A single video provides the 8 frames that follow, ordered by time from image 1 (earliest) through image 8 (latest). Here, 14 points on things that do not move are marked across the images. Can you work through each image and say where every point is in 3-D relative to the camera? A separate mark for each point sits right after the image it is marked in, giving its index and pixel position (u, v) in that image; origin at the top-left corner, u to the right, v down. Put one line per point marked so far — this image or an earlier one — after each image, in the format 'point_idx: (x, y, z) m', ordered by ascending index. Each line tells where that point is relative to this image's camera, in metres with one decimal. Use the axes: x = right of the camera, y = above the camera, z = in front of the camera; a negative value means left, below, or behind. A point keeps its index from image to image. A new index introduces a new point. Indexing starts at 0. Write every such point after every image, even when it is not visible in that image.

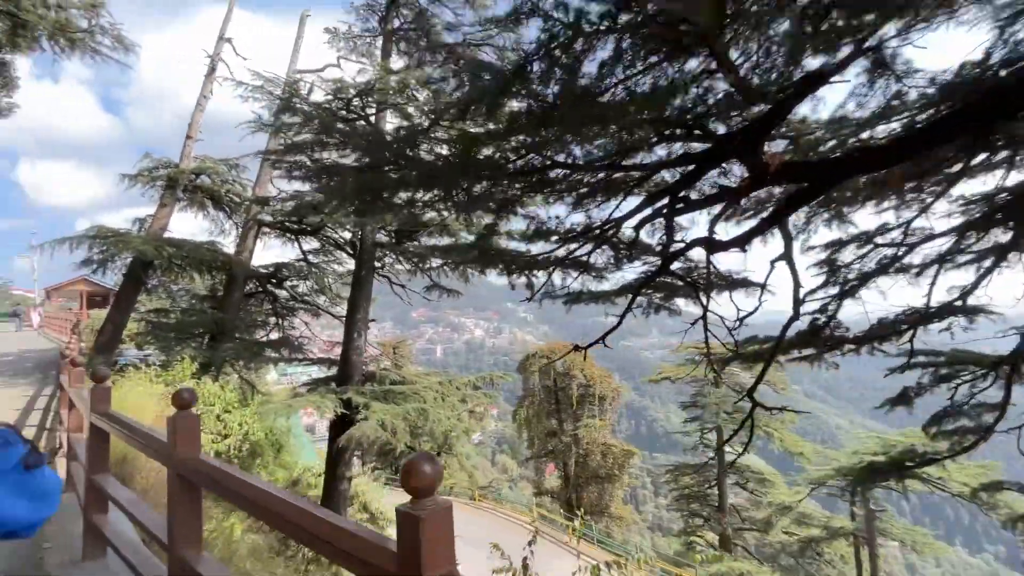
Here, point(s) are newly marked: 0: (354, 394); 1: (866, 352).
0: (-2.7, -1.8, +7.8) m
1: (+3.4, -0.6, +4.4) m
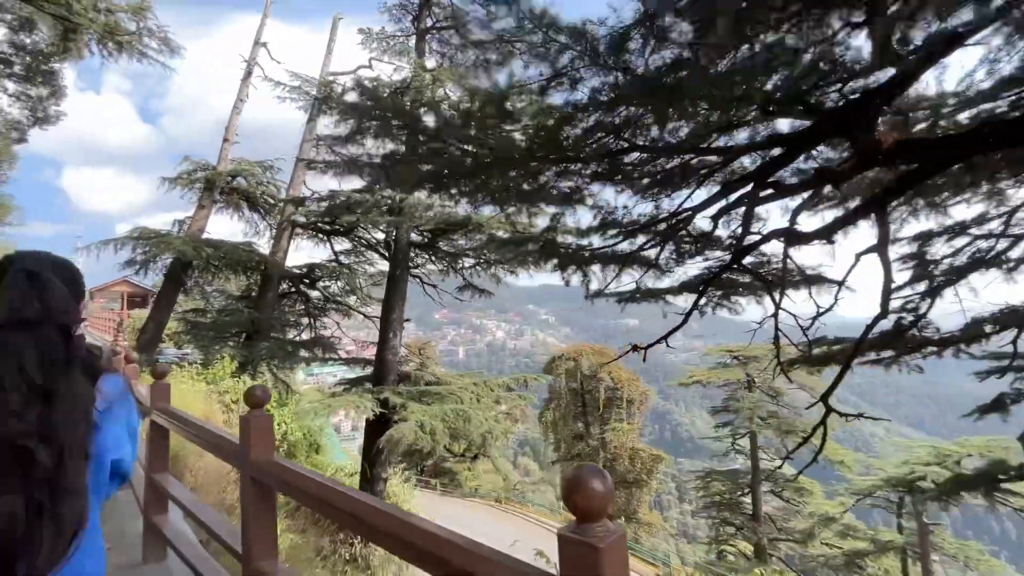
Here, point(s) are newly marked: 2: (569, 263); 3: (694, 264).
0: (-2.0, -1.8, +7.7) m
1: (+3.9, -0.6, +4.1) m
2: (+0.5, +0.2, +3.8) m
3: (+1.5, +0.2, +3.8) m
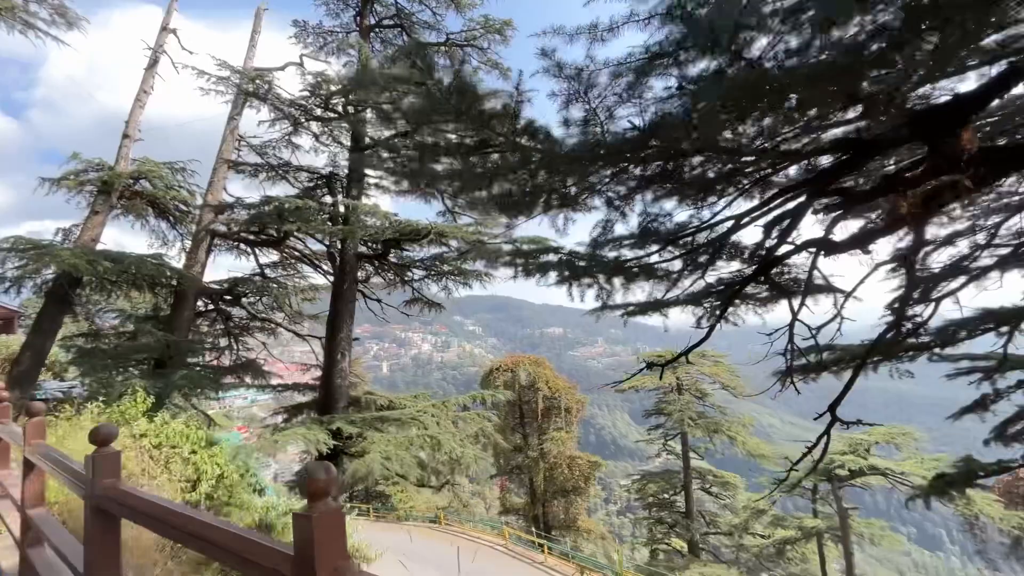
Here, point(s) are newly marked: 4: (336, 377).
0: (-2.5, -2.1, +6.9) m
1: (+3.9, -0.7, +4.3) m
2: (+0.5, +0.1, +3.4) m
3: (+1.5, +0.1, +3.6) m
4: (-3.0, -1.5, +7.8) m
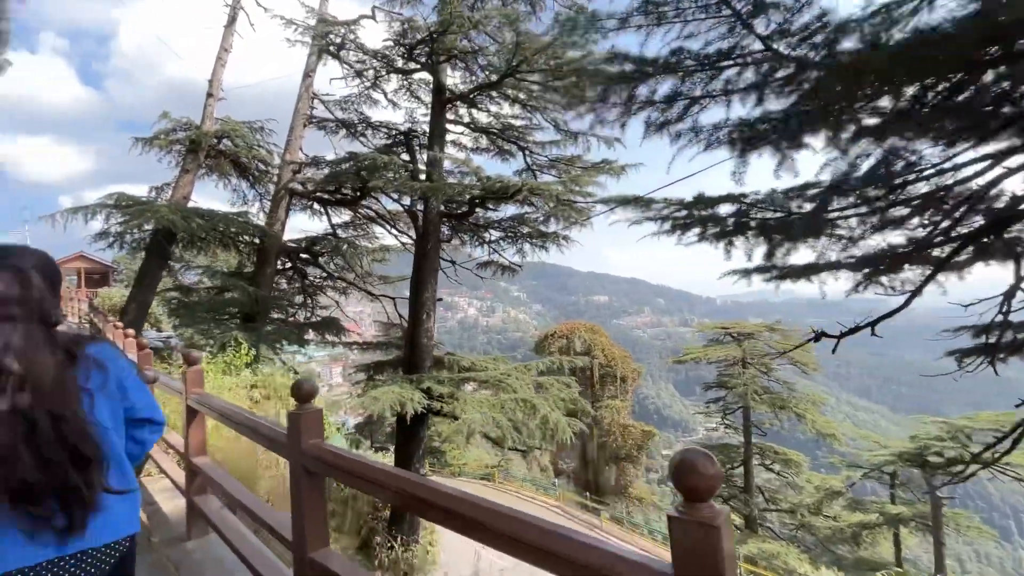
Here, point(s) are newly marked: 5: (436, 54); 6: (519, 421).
0: (-1.2, -1.4, +6.9) m
1: (+5.0, -0.4, +3.5) m
2: (+1.6, +0.4, +3.0) m
3: (+2.6, +0.4, +3.1) m
4: (-1.5, -0.8, +7.8) m
5: (-1.3, +4.2, +8.2) m
6: (+0.1, -2.0, +6.8) m
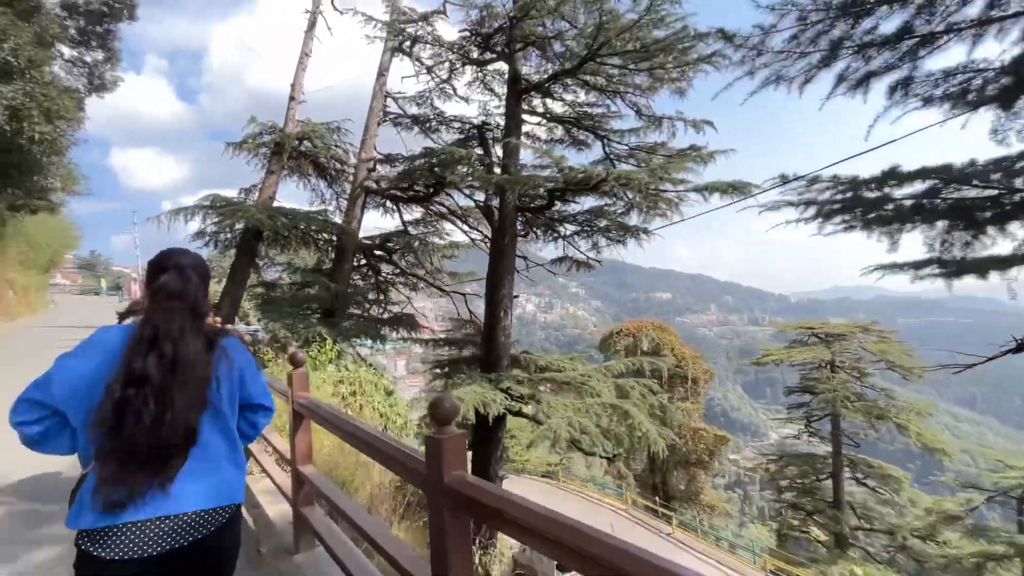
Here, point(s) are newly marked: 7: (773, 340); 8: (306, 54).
0: (0.0, -1.4, +6.7) m
1: (+5.7, -0.4, +2.5) m
2: (+2.3, +0.4, +2.4) m
3: (+3.3, +0.4, +2.4) m
4: (-0.2, -0.8, +7.6) m
5: (0.0, +4.3, +7.9) m
6: (+1.3, -1.9, +6.3) m
7: (+10.8, -2.2, +18.9) m
8: (-5.6, +6.3, +12.4) m
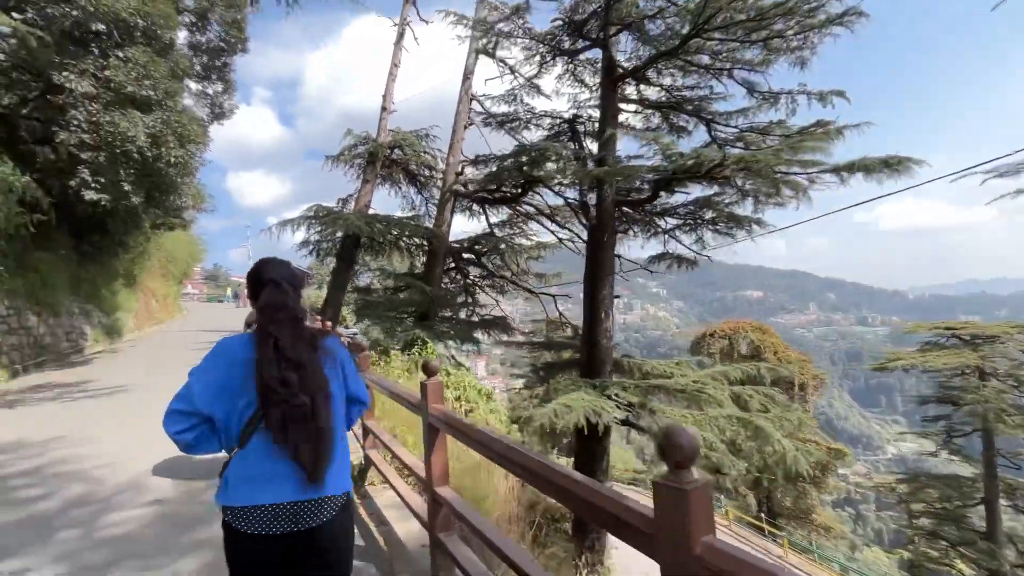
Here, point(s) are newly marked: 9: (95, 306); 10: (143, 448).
0: (+1.5, -1.4, +6.2) m
1: (+6.4, -0.3, +1.2) m
2: (+2.9, +0.4, +1.6) m
3: (+3.9, +0.5, +1.4) m
4: (+1.4, -0.8, +7.1) m
5: (+1.6, +4.3, +7.4) m
6: (+2.7, -1.9, +5.7) m
7: (+14.1, -2.0, +16.5) m
8: (-3.2, +6.2, +12.8) m
9: (-12.1, -0.5, +13.3) m
10: (-3.5, -1.5, +4.3) m
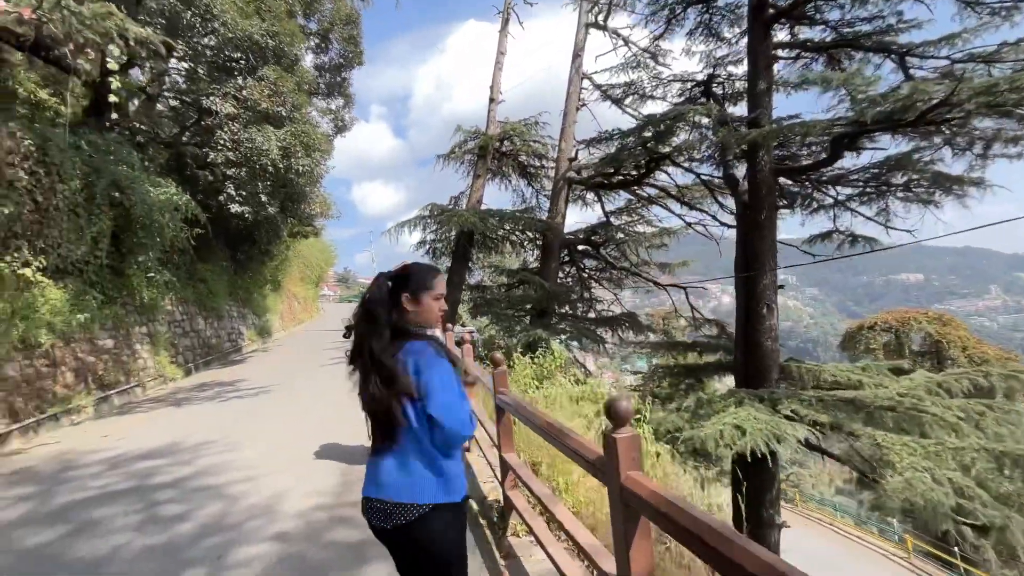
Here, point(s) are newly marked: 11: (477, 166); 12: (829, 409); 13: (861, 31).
0: (+3.1, -1.3, +4.9) m
1: (+6.7, -0.1, -1.1) m
2: (+3.4, +0.5, +0.1) m
3: (+4.3, +0.6, -0.3) m
4: (+3.2, -0.6, +5.8) m
5: (+3.3, +4.4, +6.0) m
6: (+4.2, -1.7, +4.1) m
7: (+17.7, -1.3, +12.1) m
8: (-0.3, +6.3, +12.3) m
9: (-8.6, -0.7, +14.9) m
10: (-2.2, -1.6, +4.2) m
11: (-0.9, +3.2, +11.9) m
12: (+3.3, -1.3, +5.0) m
13: (+5.1, +3.8, +6.7) m
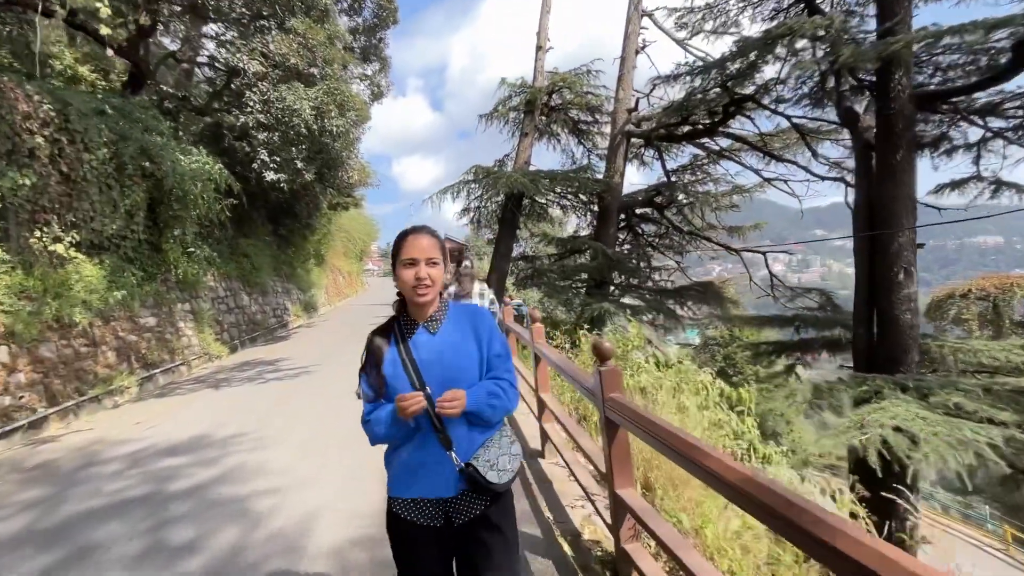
0: (+3.7, -0.9, +3.8) m
1: (+6.8, -0.1, -2.6) m
2: (+3.6, +0.6, -1.1) m
3: (+4.5, +0.6, -1.6) m
4: (+3.9, -0.2, +4.6) m
5: (+3.9, +4.8, +4.6) m
6: (+4.7, -1.4, +2.9) m
7: (+19.0, -0.3, +9.6) m
8: (+0.9, +7.0, +11.0) m
9: (-7.0, +0.1, +14.7) m
10: (-1.5, -1.3, +3.6) m
11: (+0.3, +3.9, +10.9) m
12: (+4.0, -0.9, +3.8) m
13: (+5.8, +4.2, +5.1) m
